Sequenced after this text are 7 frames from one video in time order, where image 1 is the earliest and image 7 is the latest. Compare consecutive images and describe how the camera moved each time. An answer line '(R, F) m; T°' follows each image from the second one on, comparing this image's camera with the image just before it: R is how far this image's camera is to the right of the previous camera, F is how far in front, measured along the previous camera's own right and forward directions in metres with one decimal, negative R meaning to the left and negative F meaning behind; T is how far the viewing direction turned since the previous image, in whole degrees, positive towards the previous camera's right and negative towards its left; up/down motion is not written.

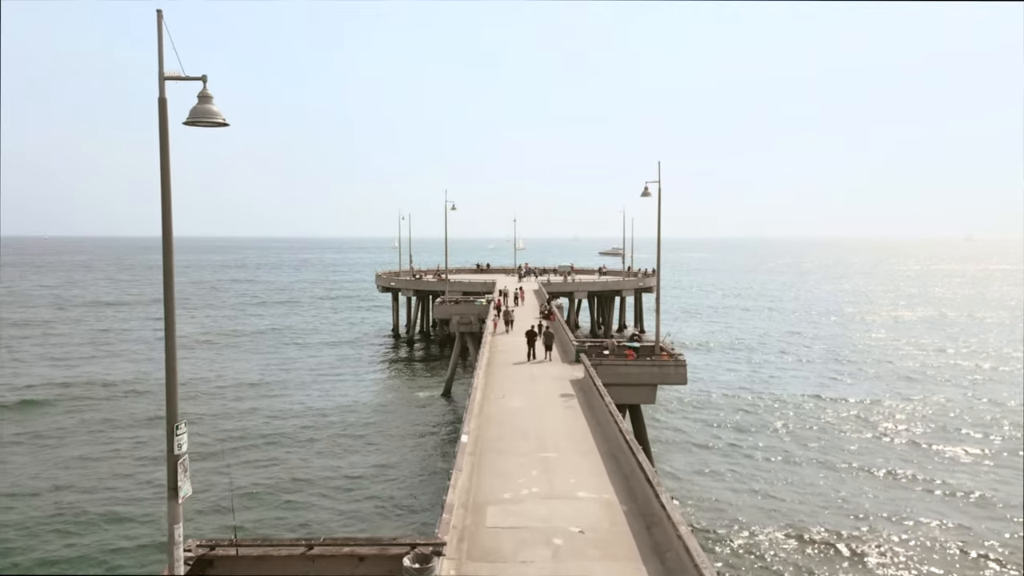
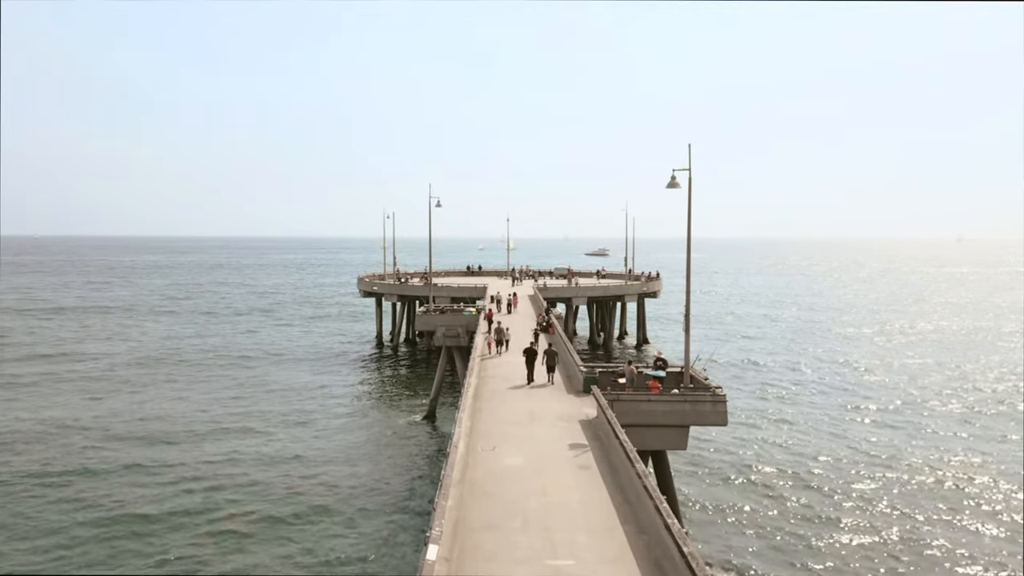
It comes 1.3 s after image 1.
(0.0, +4.2) m; +1°
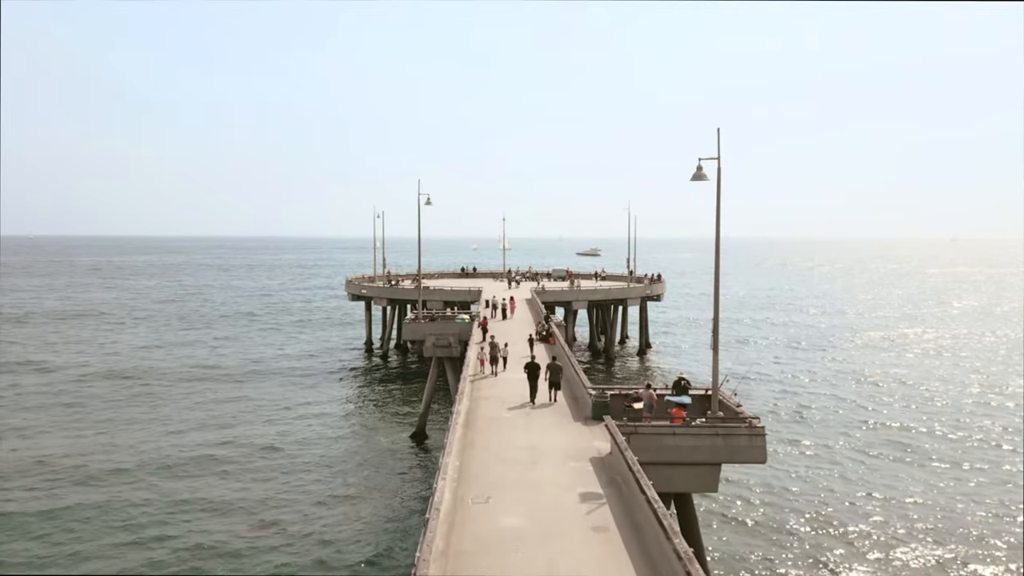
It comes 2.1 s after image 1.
(0.0, +2.6) m; 0°
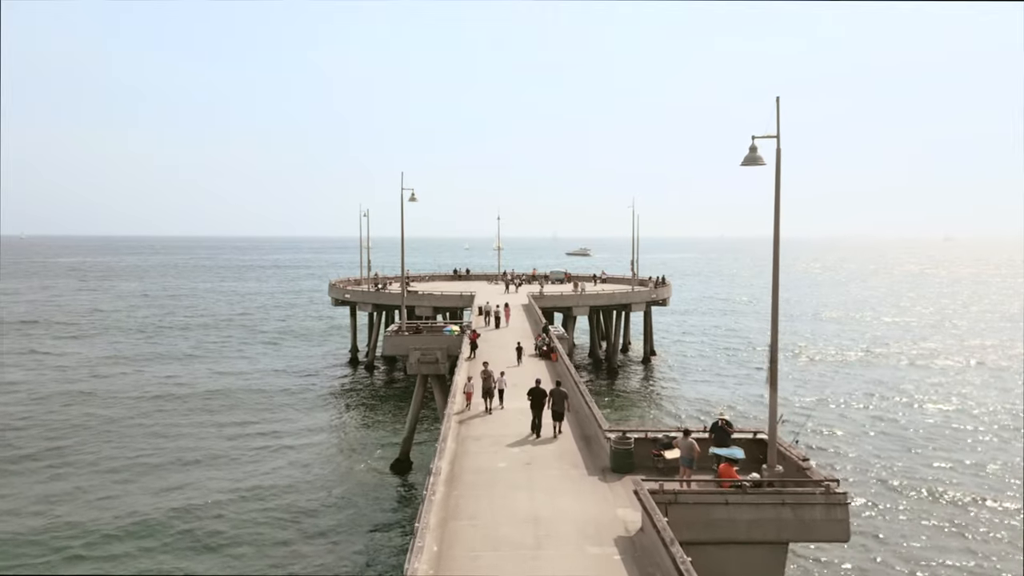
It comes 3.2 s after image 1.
(0.0, +3.4) m; 0°
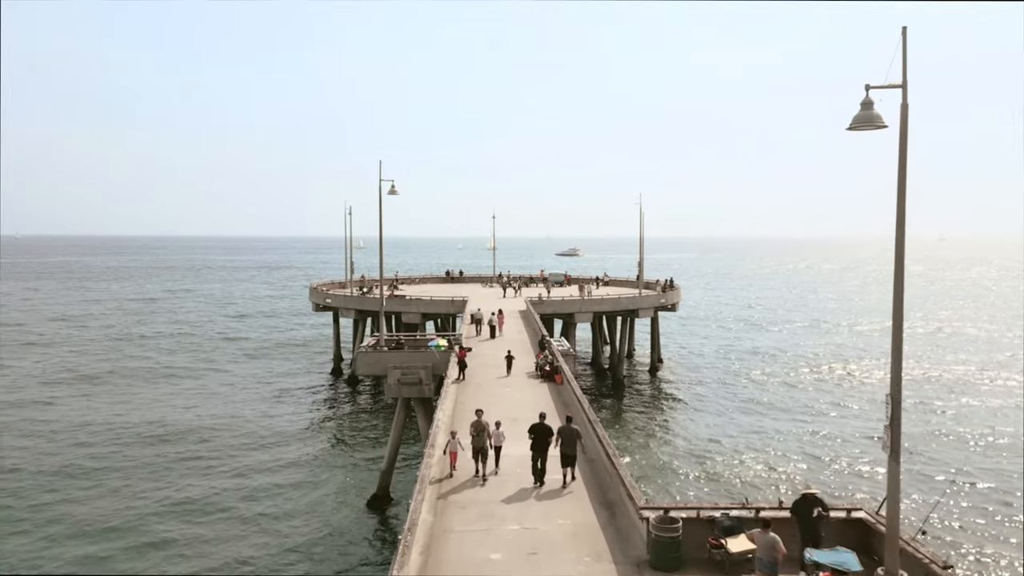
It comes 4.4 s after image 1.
(0.0, +3.6) m; 0°
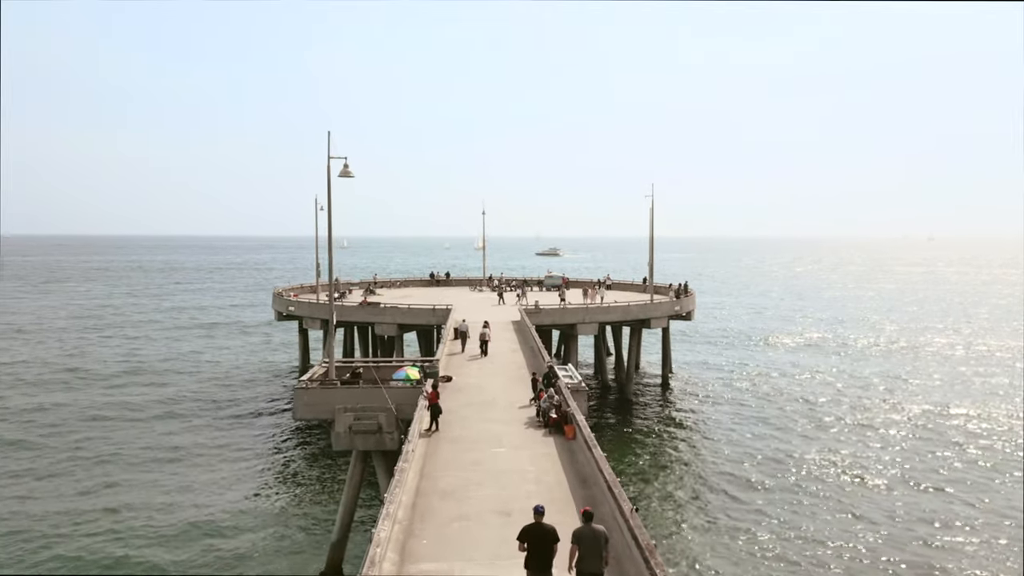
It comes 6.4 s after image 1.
(0.0, +5.4) m; +1°
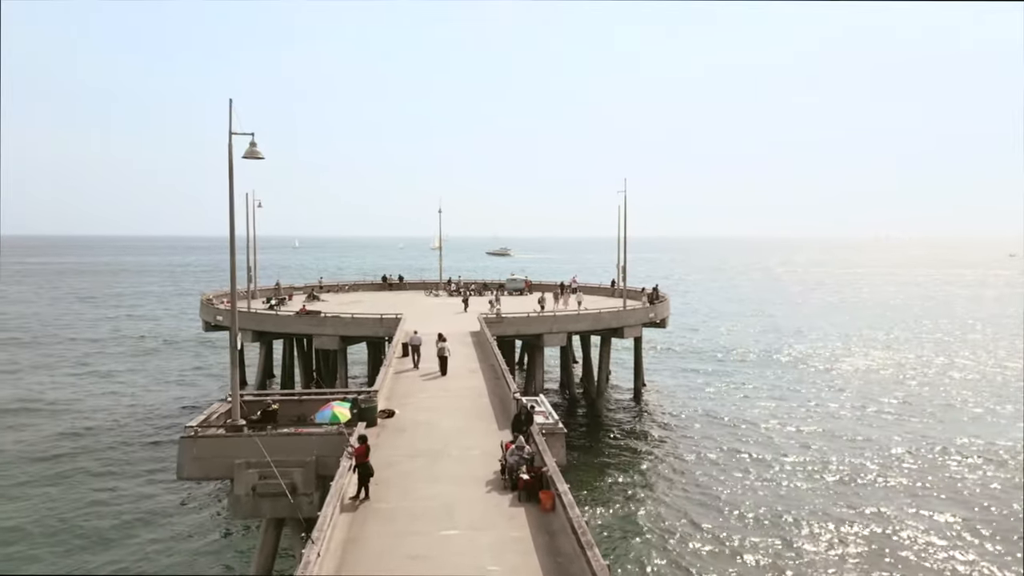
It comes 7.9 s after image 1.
(+0.1, +3.5) m; +3°
